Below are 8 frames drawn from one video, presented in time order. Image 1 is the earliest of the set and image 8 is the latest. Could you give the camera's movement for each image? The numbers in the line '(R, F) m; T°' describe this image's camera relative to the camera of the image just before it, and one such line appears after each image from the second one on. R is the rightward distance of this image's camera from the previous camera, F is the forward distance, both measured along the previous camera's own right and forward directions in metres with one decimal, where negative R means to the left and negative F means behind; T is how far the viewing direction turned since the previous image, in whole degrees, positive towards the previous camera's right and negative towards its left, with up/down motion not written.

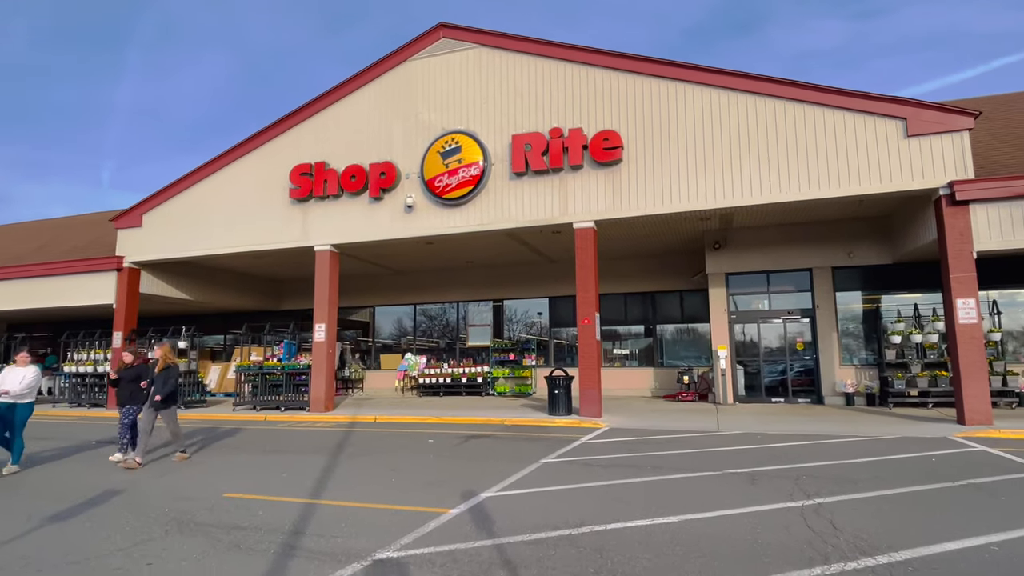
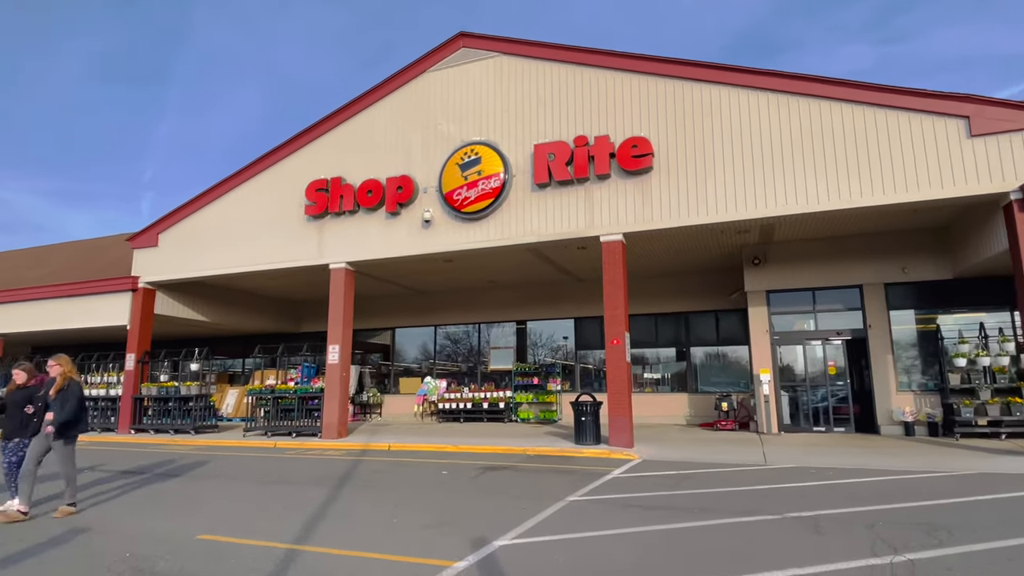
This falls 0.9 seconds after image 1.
(+0.1, +1.0) m; -3°
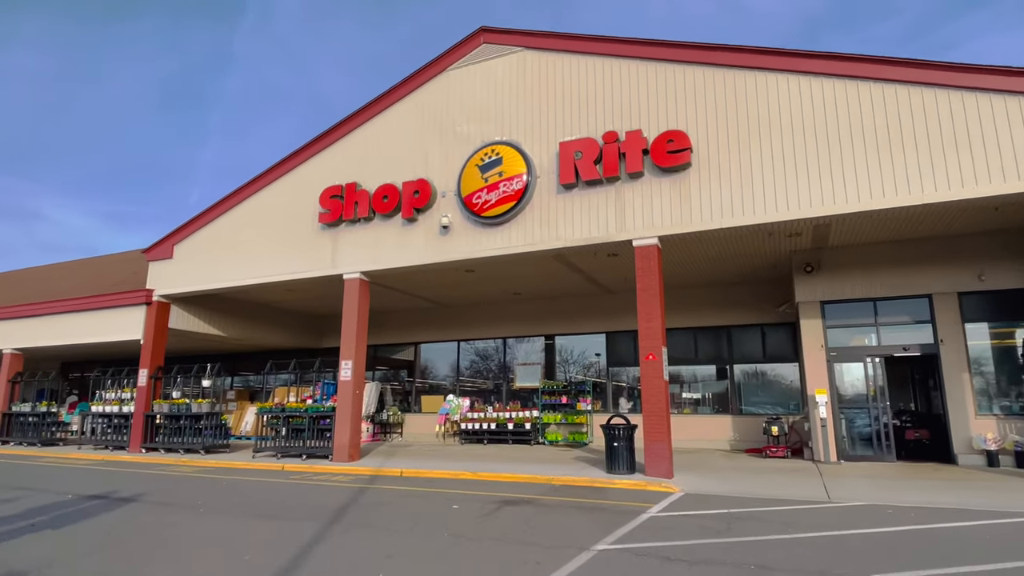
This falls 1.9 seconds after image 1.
(+0.2, +1.2) m; -3°
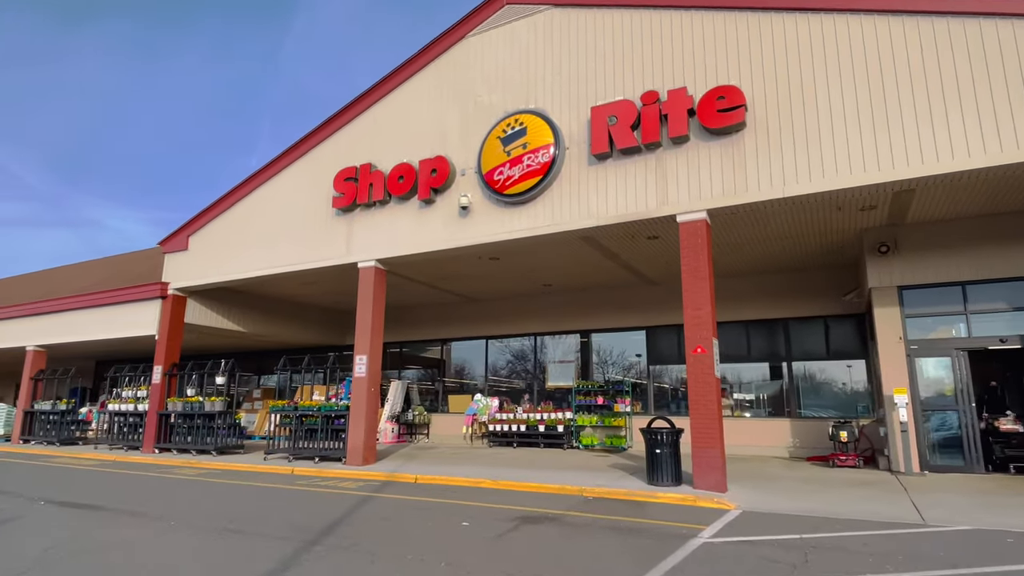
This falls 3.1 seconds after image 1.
(+0.2, +1.4) m; -4°
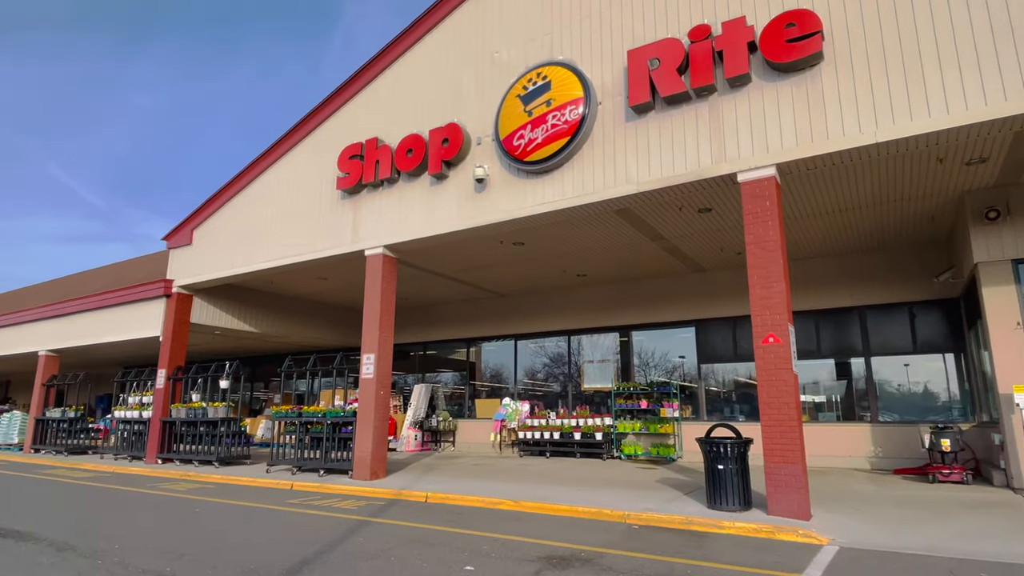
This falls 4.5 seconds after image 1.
(+0.2, +1.8) m; -4°
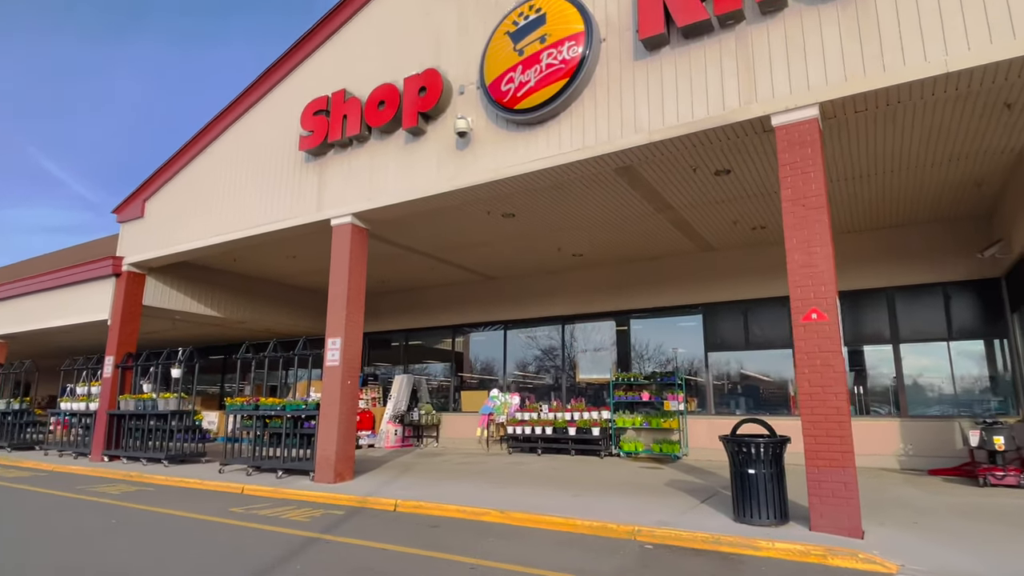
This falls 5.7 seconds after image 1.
(+0.1, +1.5) m; +1°
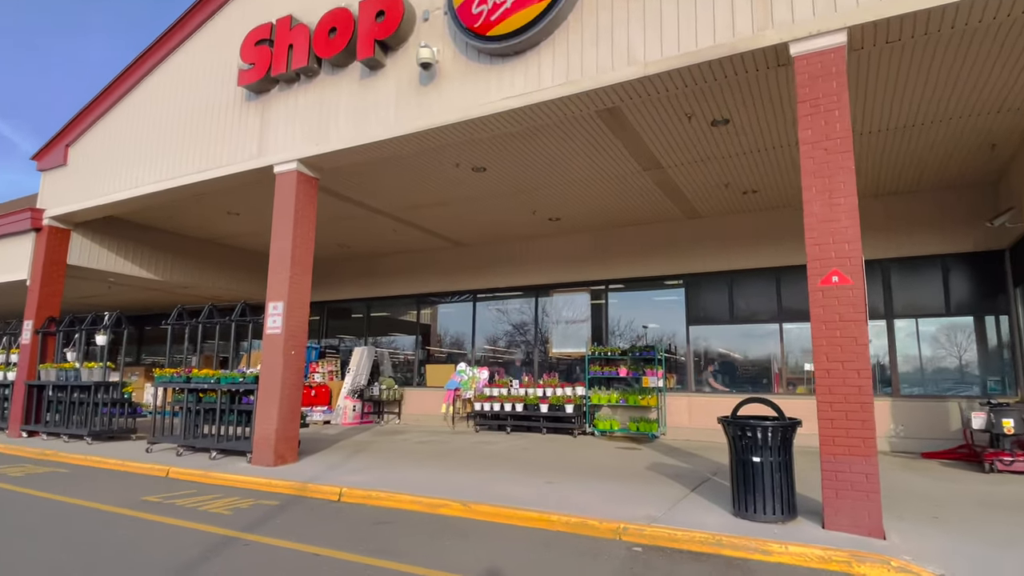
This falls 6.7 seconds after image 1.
(0.0, +1.1) m; +3°
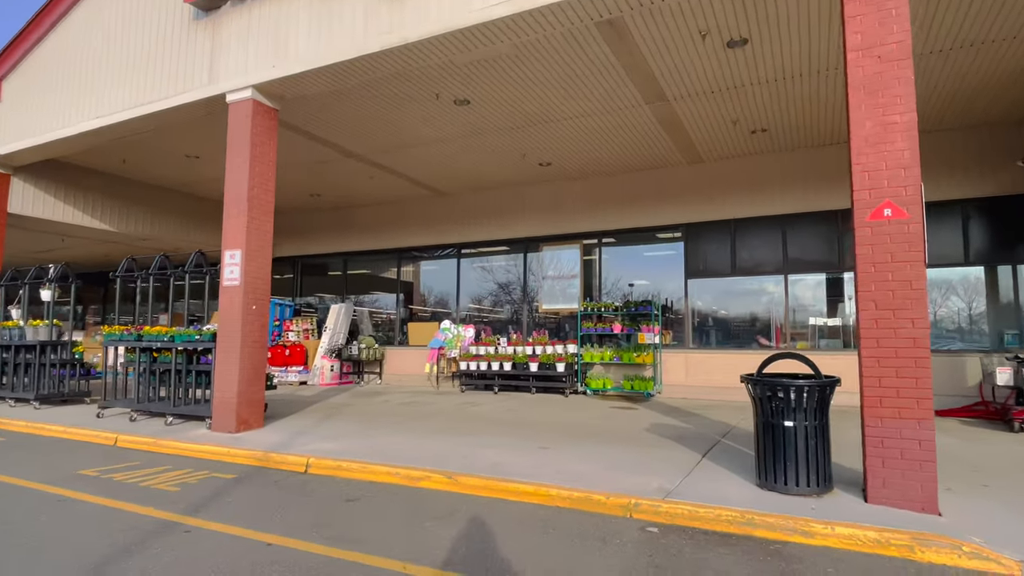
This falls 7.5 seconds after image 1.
(-0.1, +0.9) m; +1°
